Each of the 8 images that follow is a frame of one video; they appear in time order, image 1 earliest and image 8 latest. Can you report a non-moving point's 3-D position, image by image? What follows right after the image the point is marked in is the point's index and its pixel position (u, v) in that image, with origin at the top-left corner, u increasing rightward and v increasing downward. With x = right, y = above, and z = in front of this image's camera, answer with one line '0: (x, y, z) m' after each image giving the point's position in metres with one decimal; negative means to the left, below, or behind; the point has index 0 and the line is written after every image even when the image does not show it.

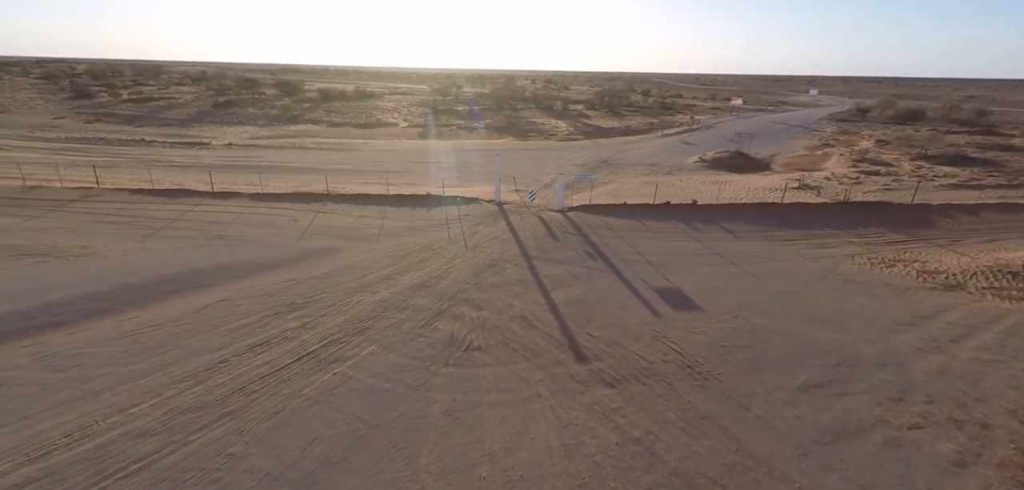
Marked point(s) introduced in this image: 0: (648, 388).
0: (+2.6, -2.8, +8.2) m
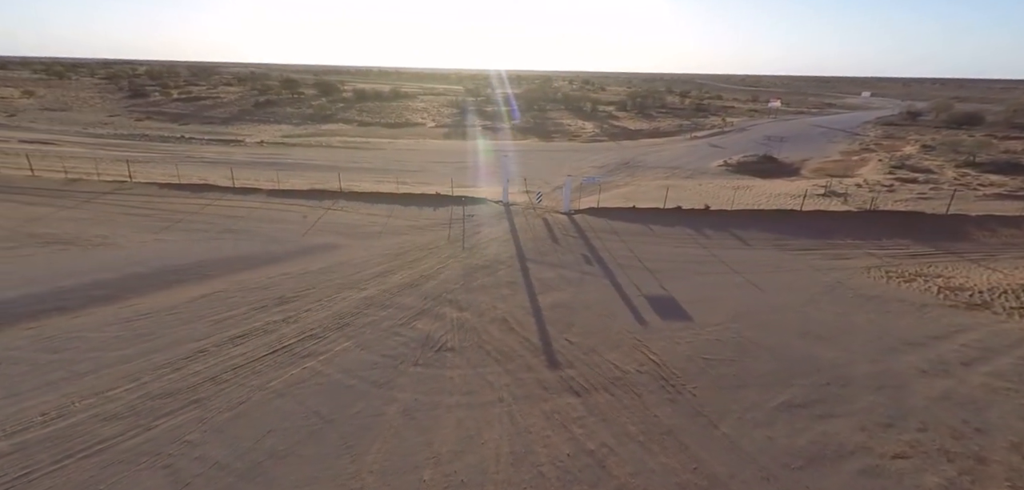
0: (+1.9, -2.9, +7.9) m
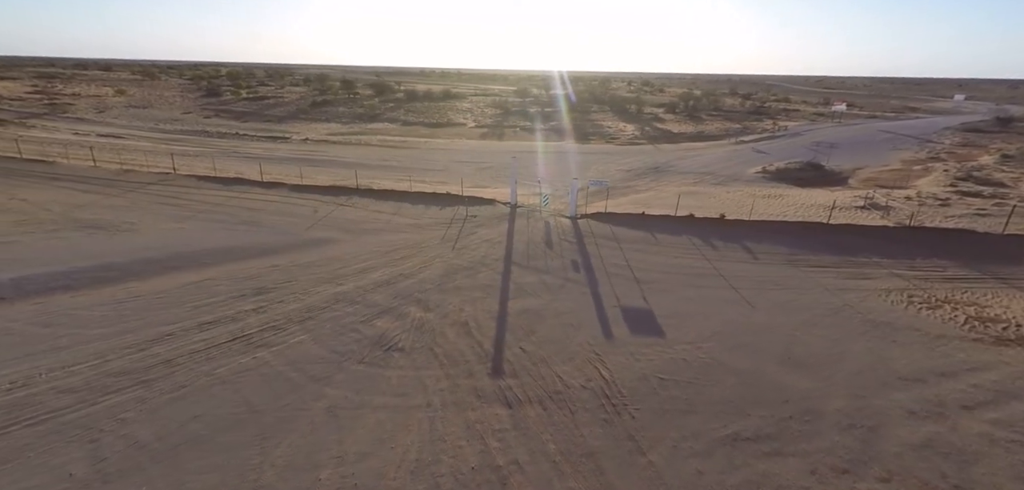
0: (+0.6, -3.0, +7.5) m
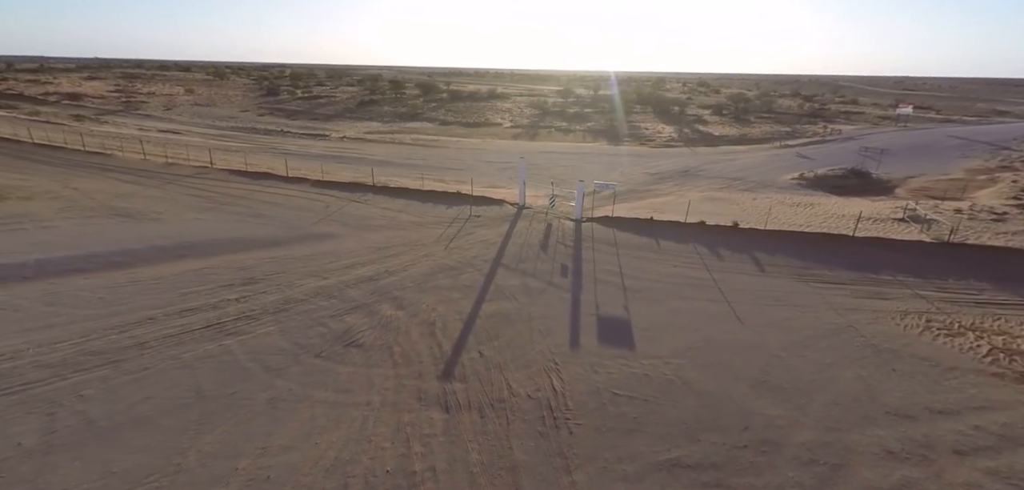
0: (-0.6, -3.1, +7.3) m
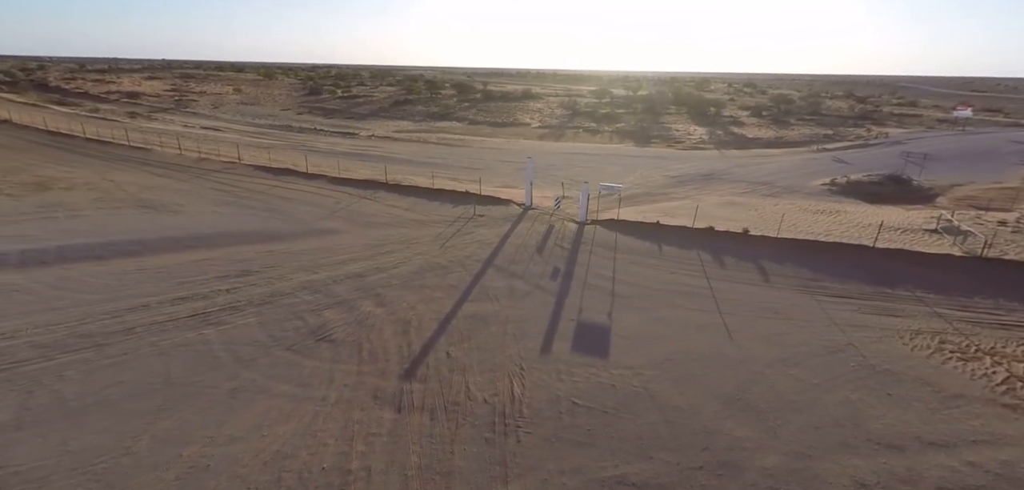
0: (-1.4, -3.1, +7.2) m
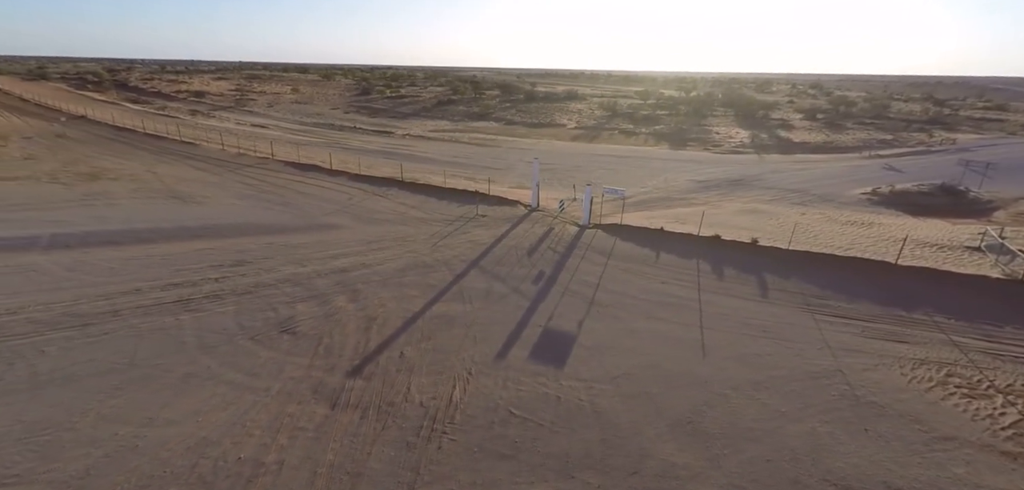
0: (-2.7, -3.0, +7.2) m
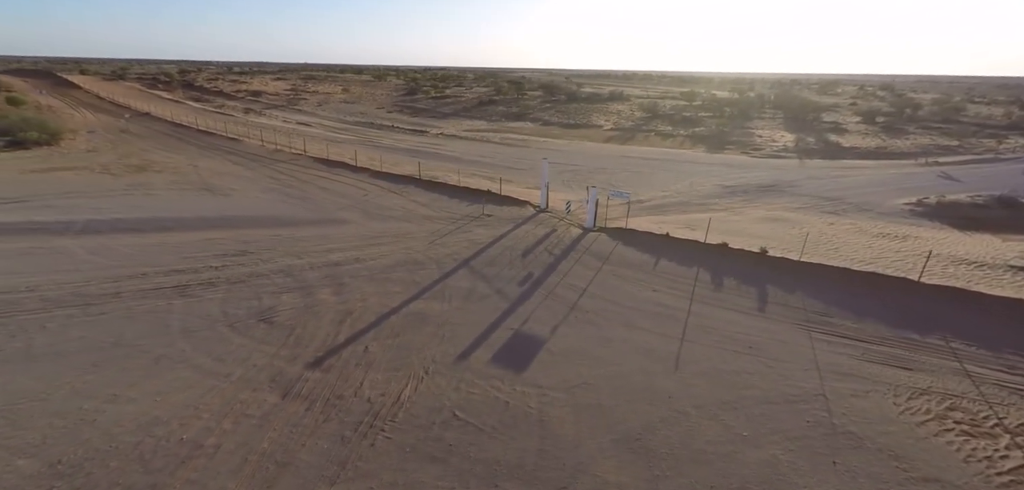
0: (-3.7, -2.9, +7.3) m
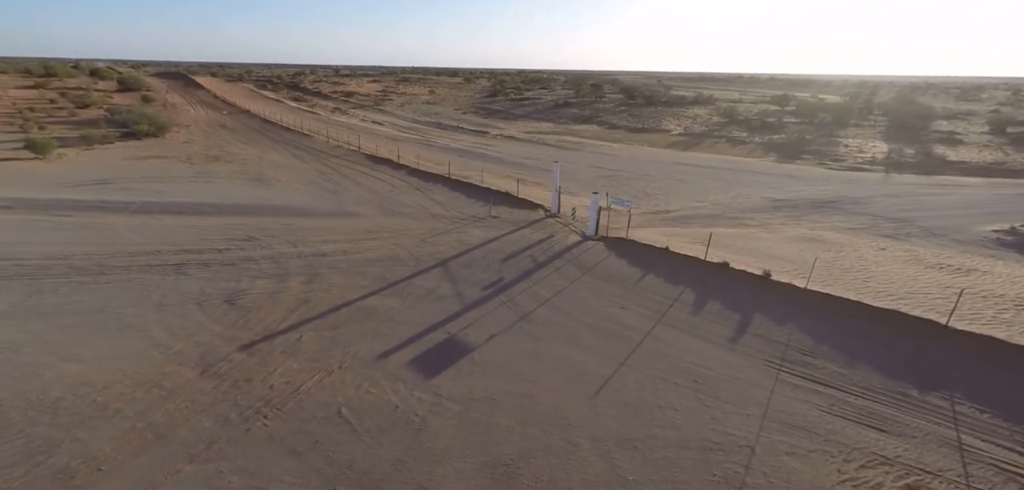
0: (-5.7, -2.7, +7.9) m
